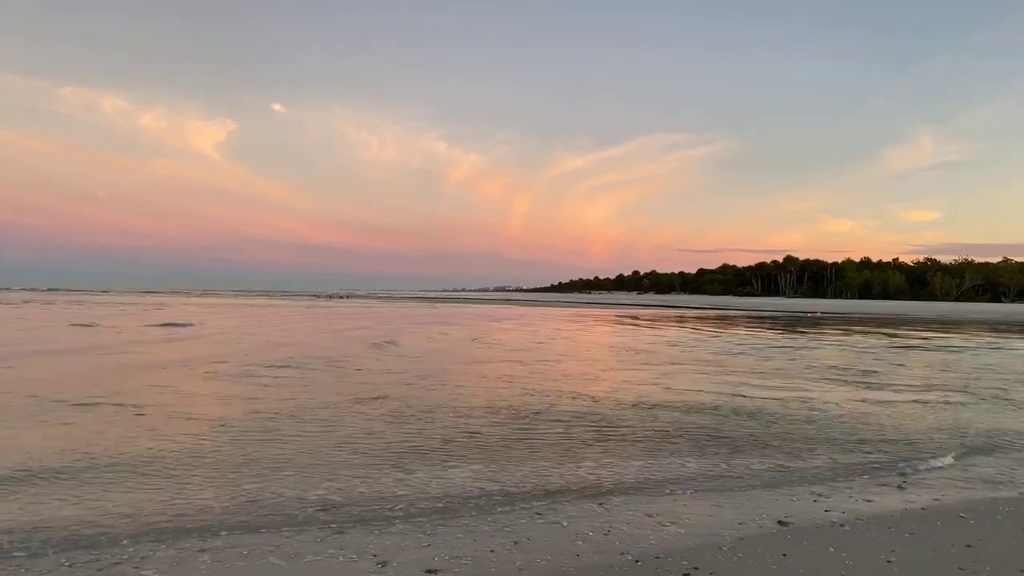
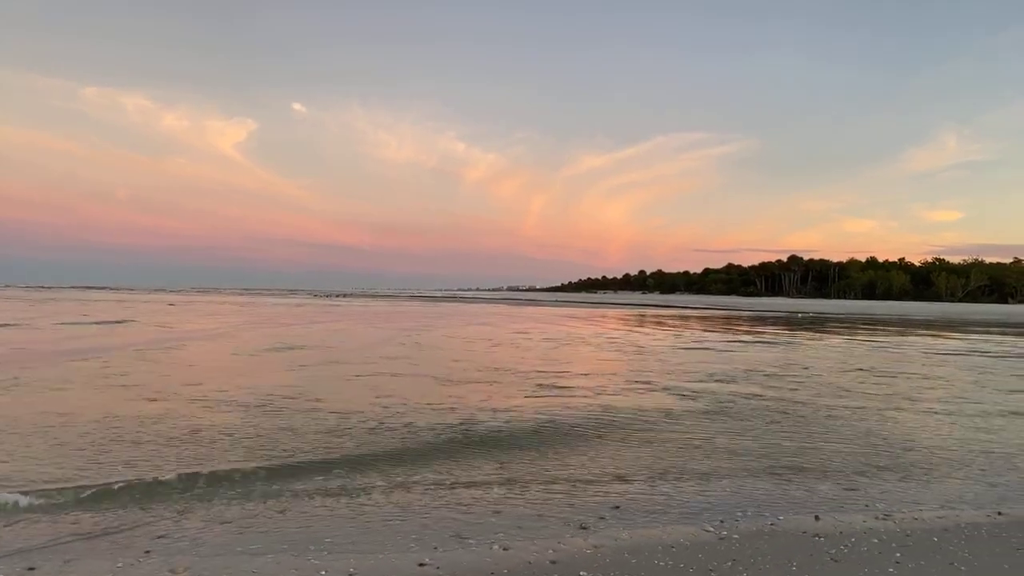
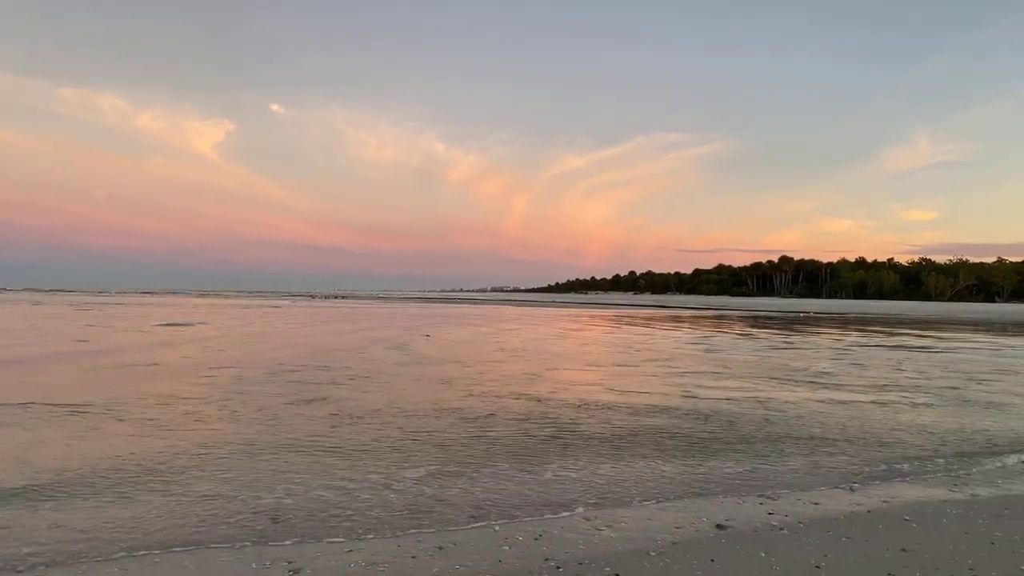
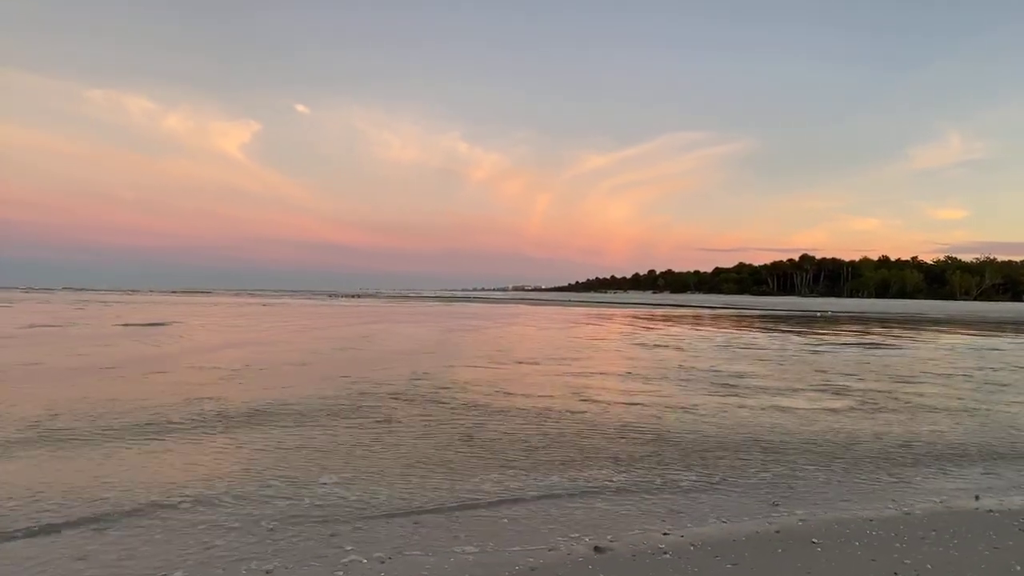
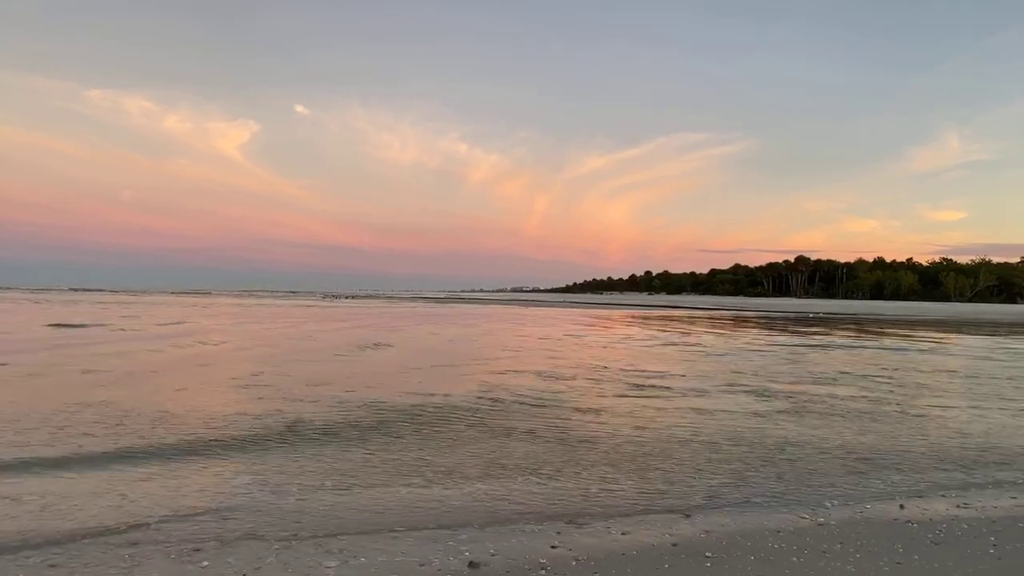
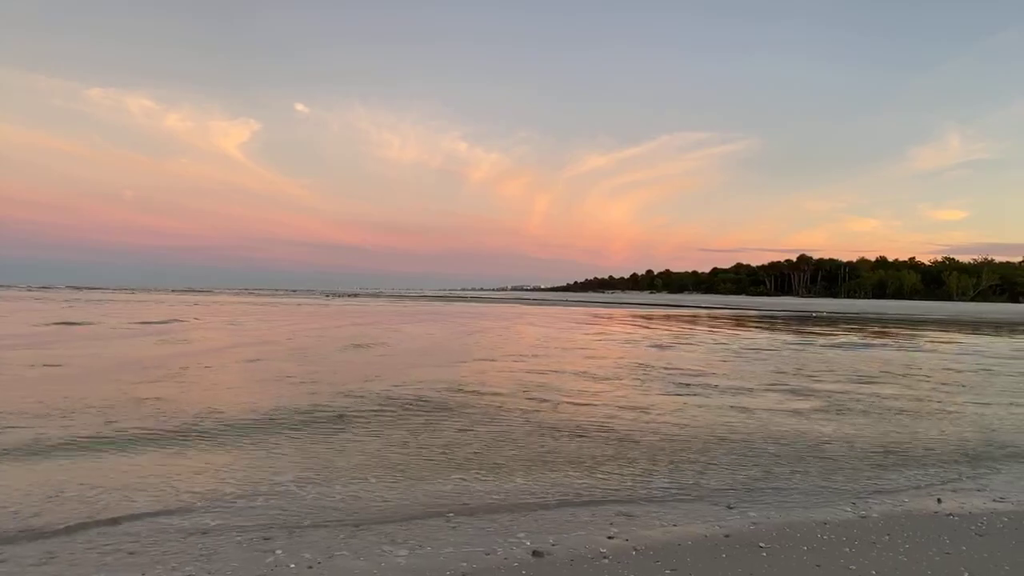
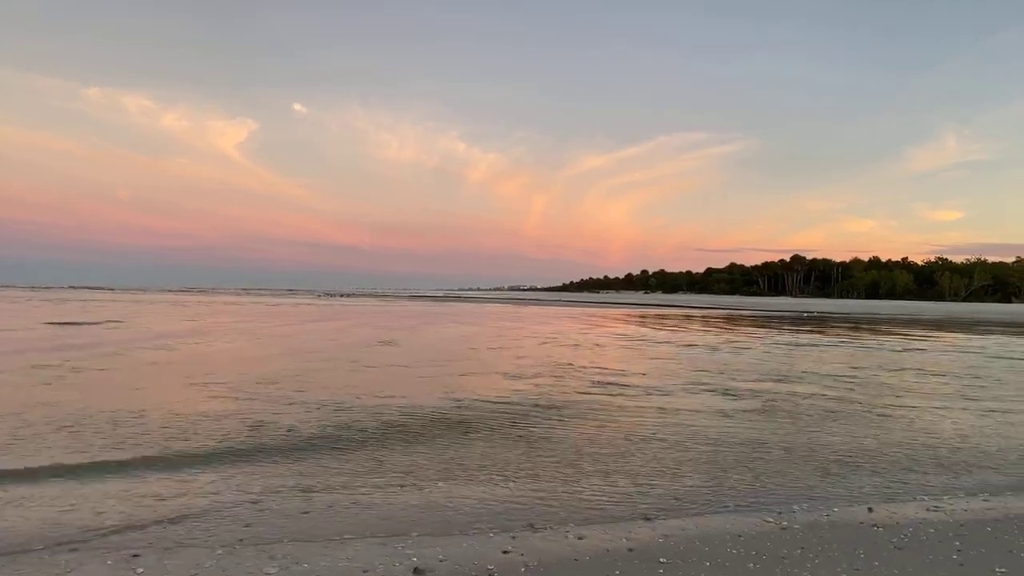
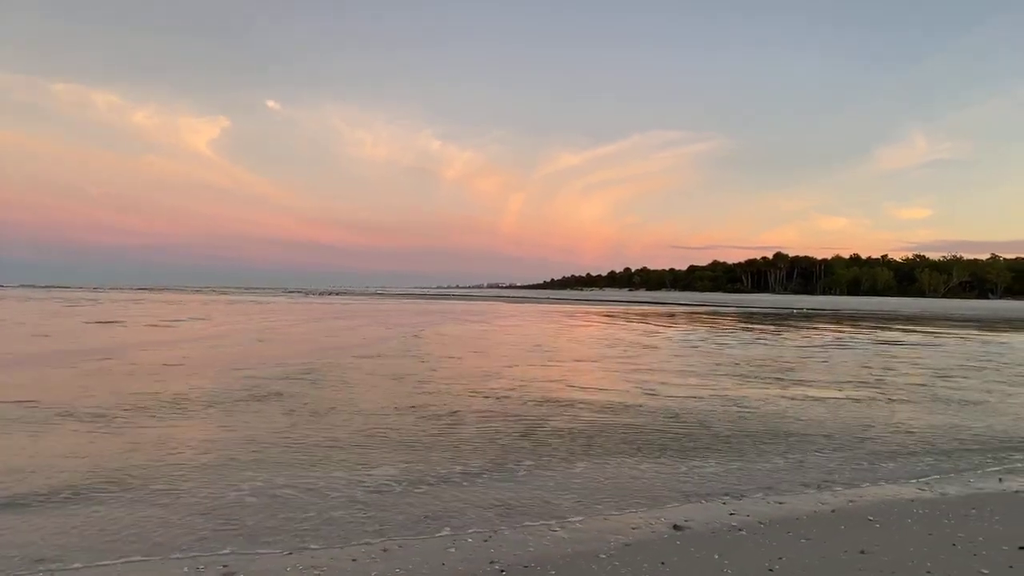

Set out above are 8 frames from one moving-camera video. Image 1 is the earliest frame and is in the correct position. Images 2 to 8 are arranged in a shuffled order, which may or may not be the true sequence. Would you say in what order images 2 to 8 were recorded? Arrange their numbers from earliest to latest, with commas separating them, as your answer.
3, 8, 4, 6, 5, 7, 2
